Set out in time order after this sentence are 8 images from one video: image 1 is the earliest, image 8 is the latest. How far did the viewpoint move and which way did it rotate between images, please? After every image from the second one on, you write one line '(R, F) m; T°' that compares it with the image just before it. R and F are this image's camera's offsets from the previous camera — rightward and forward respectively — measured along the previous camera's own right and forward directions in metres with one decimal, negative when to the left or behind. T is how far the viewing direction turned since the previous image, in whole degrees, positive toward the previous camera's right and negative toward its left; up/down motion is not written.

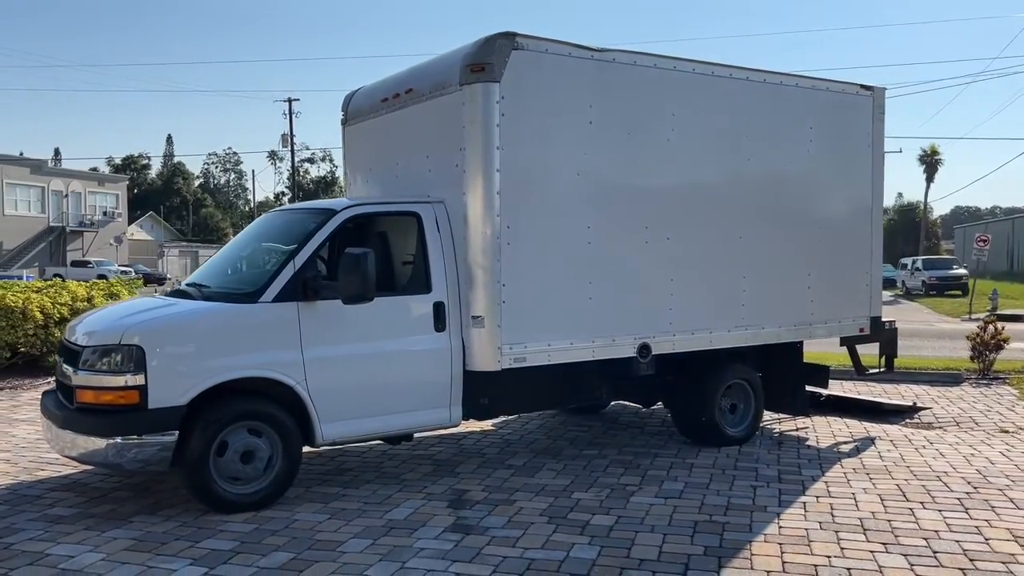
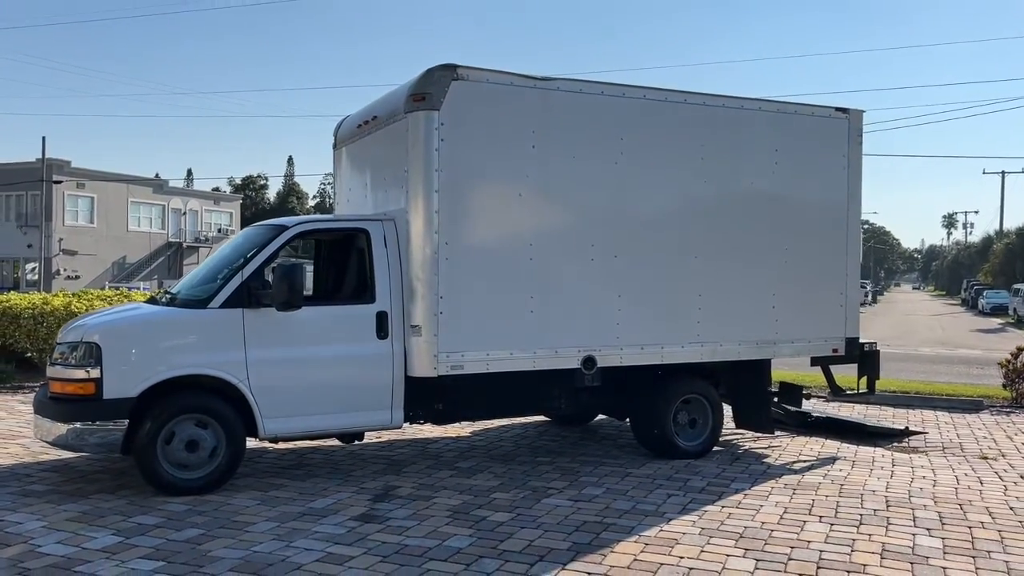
(+1.4, -0.4) m; -7°
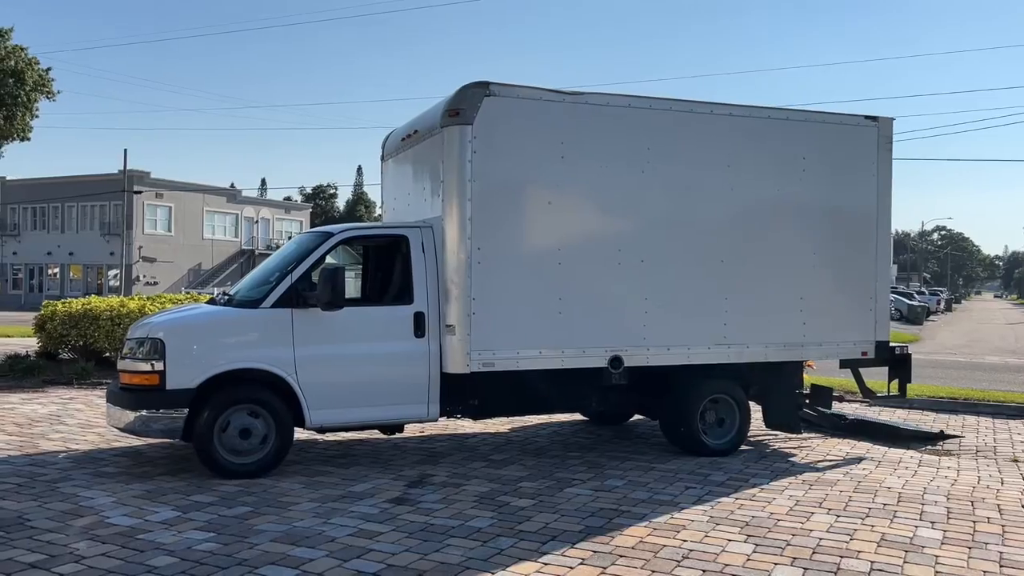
(+0.3, -0.4) m; -4°
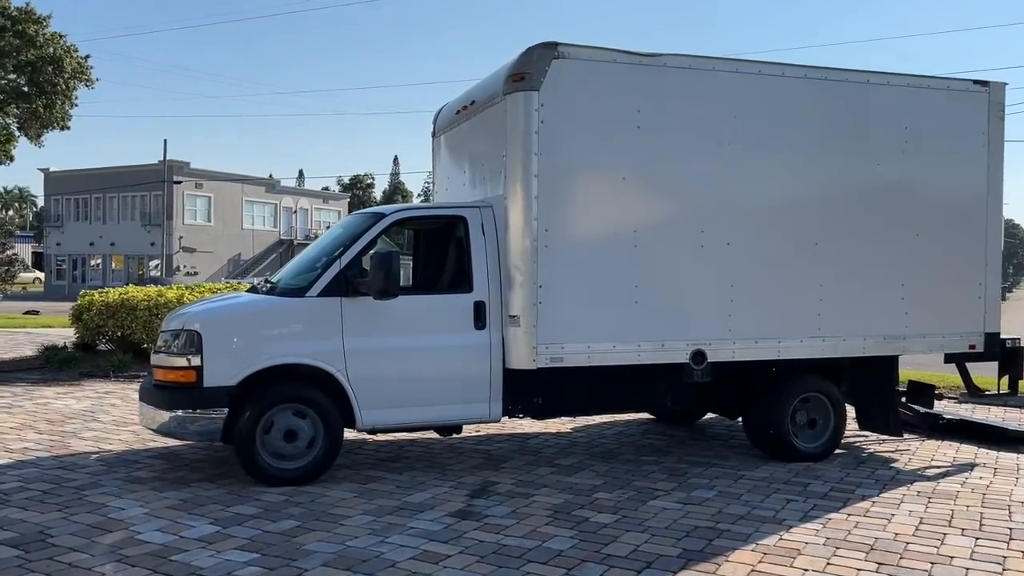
(-0.3, +0.8) m; -2°
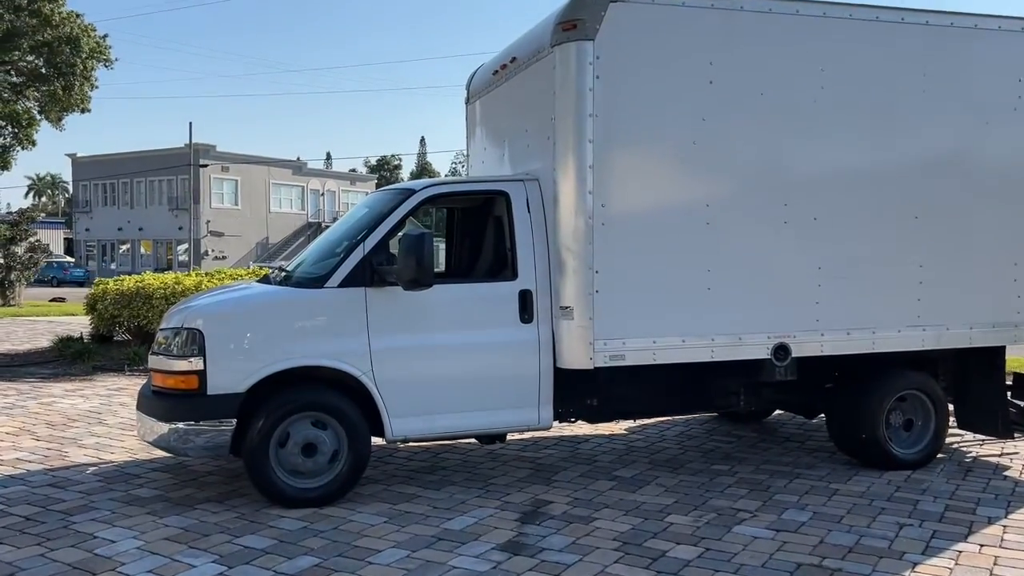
(-0.2, +1.0) m; -2°
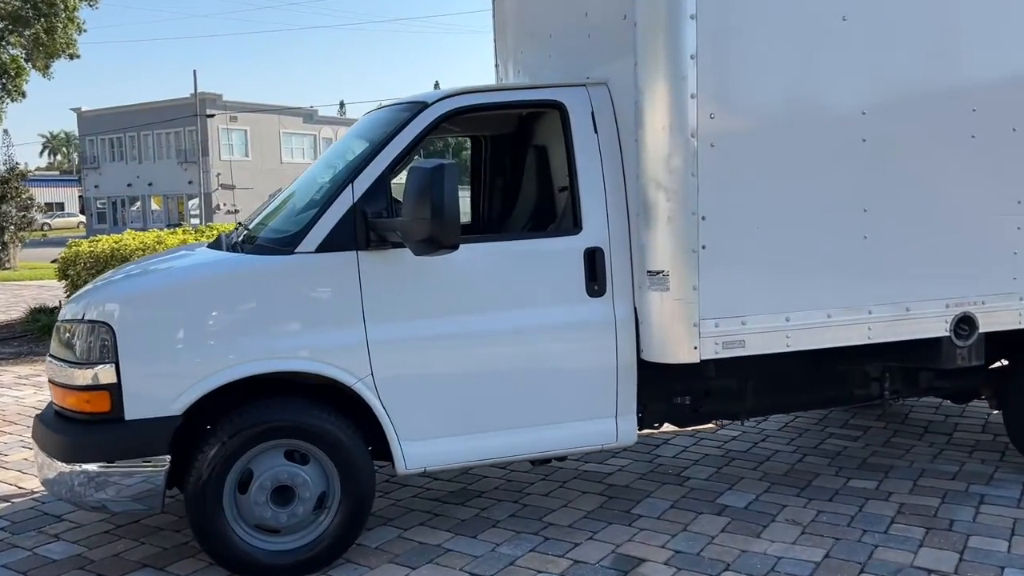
(-0.2, +1.9) m; -1°
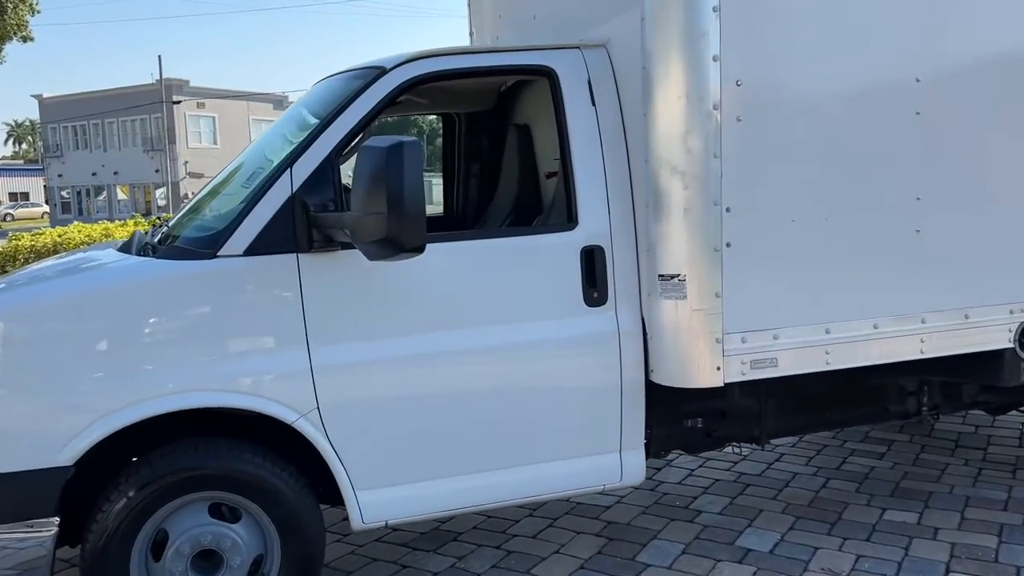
(0.0, +0.8) m; +2°
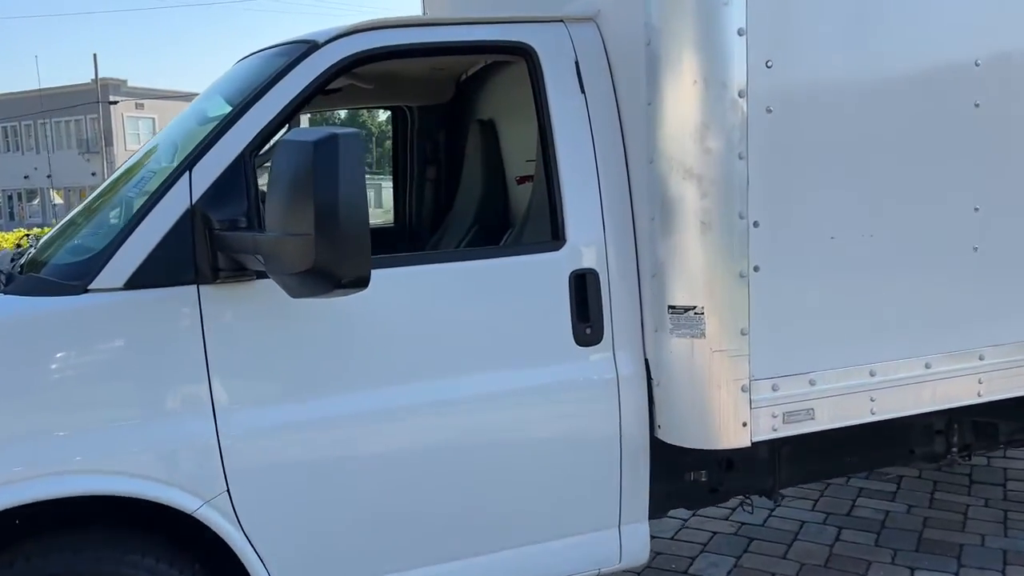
(-0.1, +0.7) m; +3°
